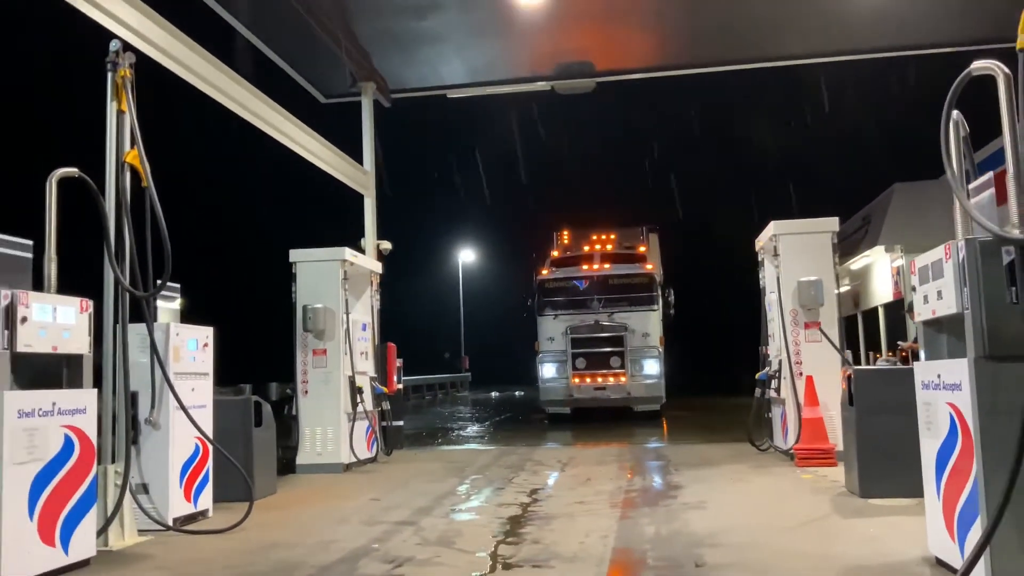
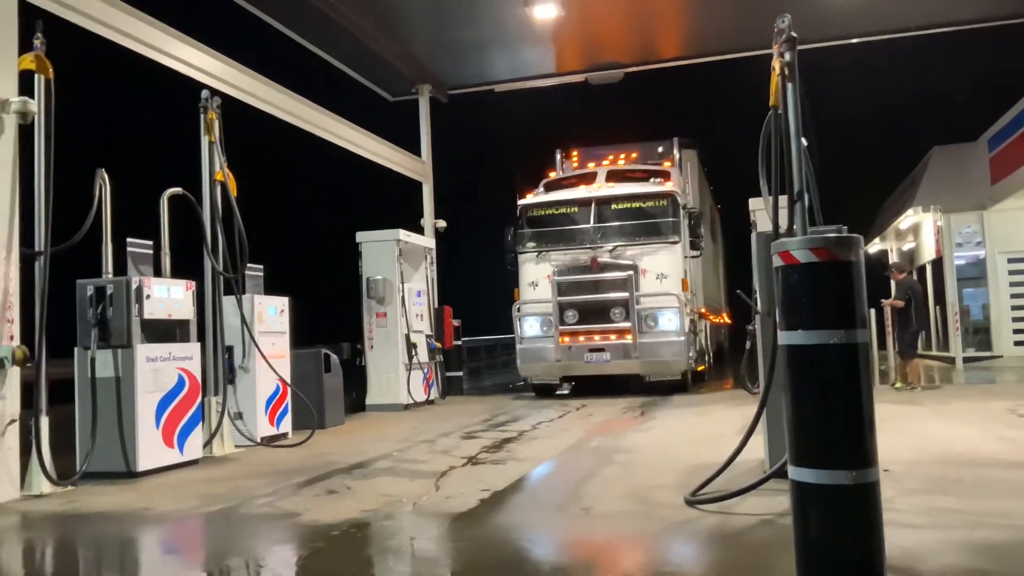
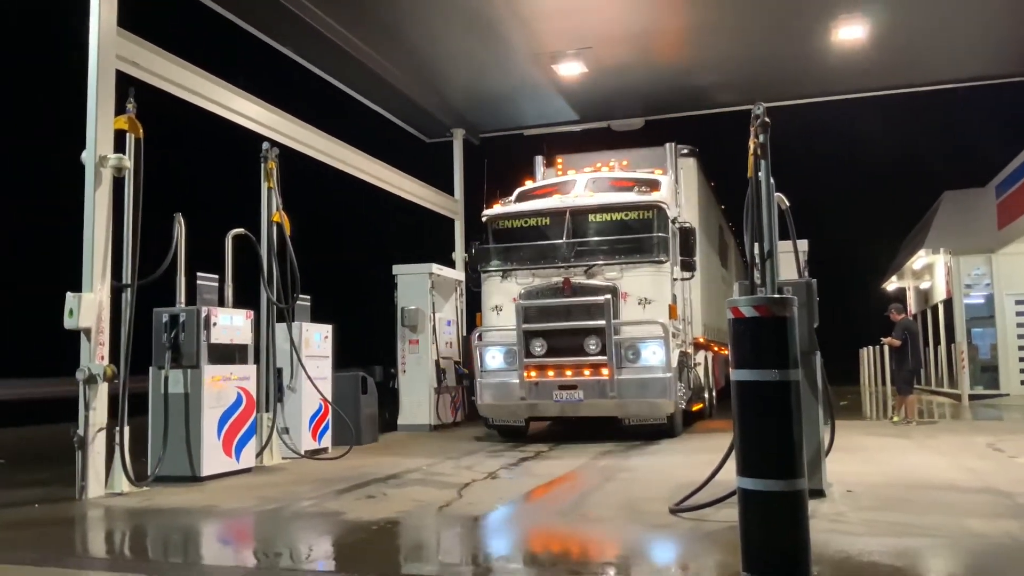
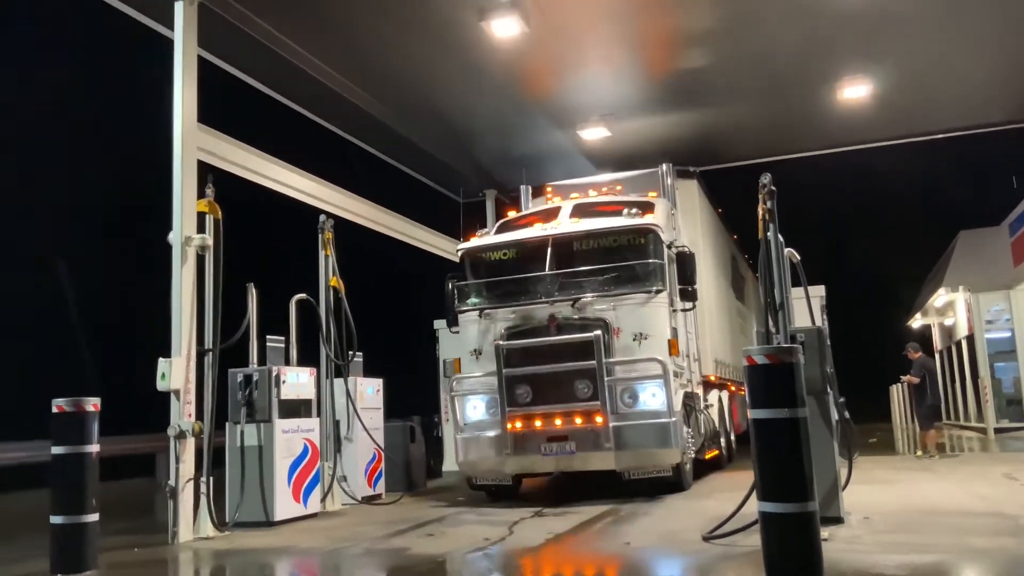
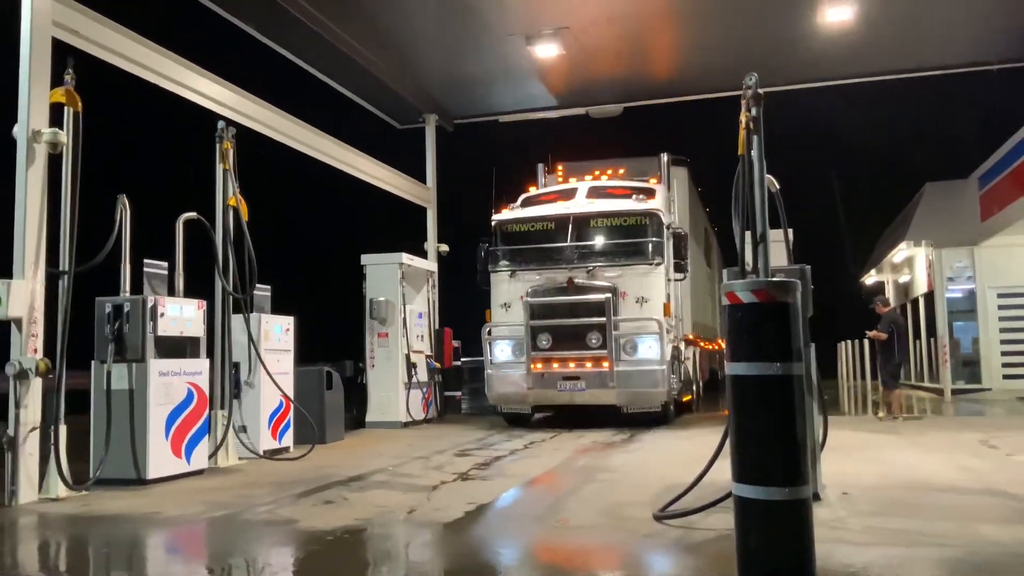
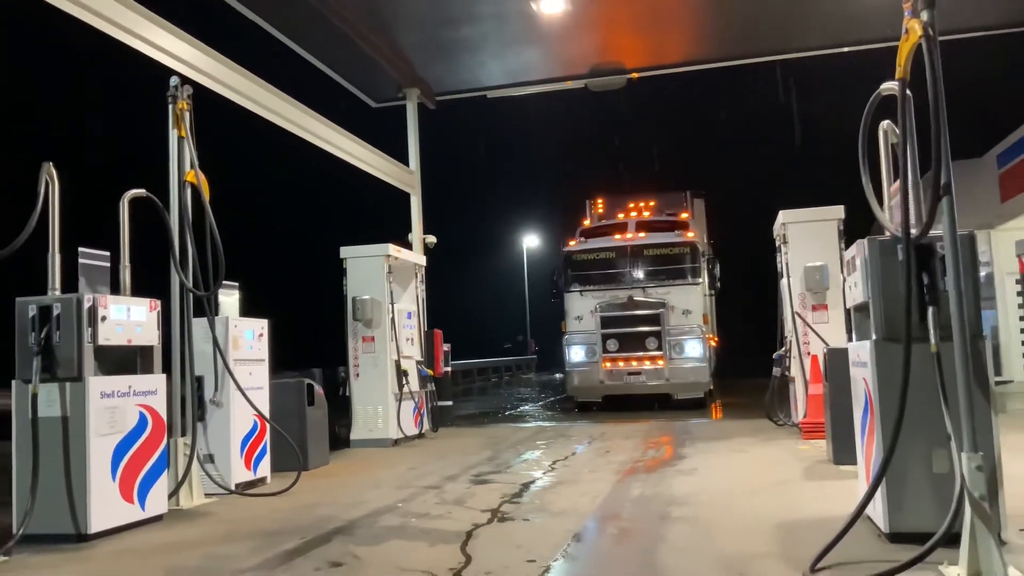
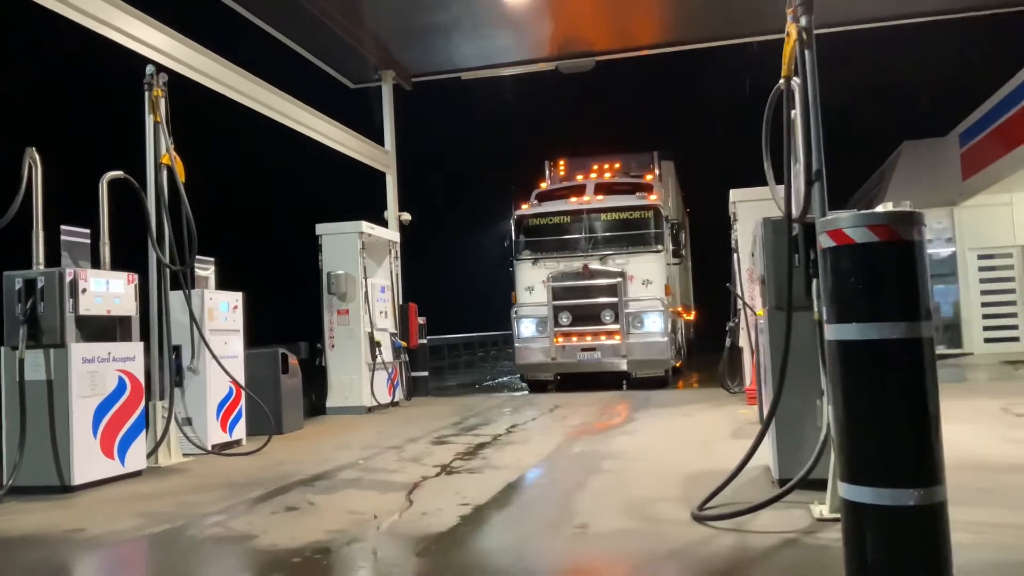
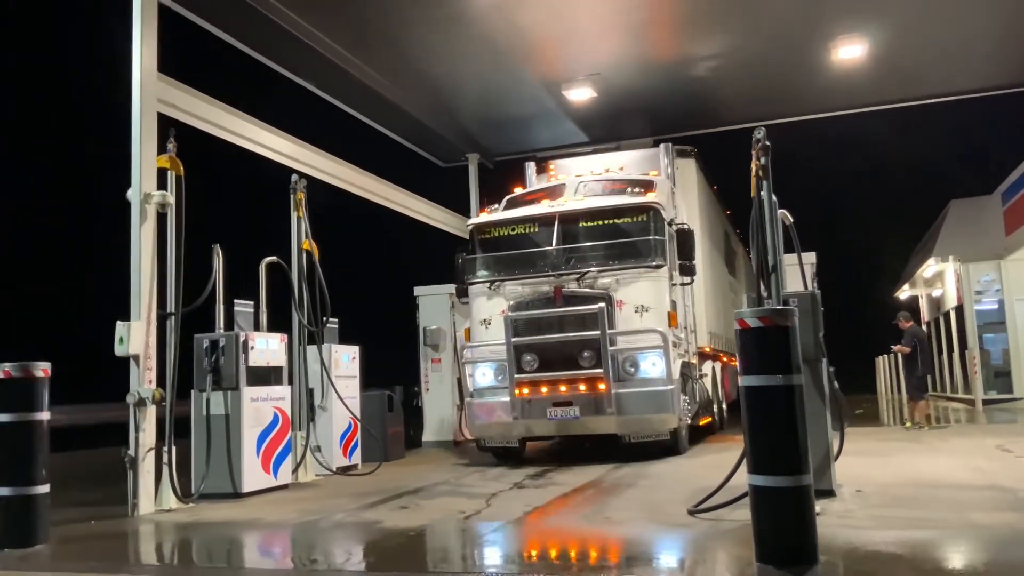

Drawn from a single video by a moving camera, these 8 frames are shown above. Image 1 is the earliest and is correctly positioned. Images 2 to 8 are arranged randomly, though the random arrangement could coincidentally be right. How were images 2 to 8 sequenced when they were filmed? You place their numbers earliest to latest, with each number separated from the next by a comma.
6, 7, 2, 5, 3, 8, 4
